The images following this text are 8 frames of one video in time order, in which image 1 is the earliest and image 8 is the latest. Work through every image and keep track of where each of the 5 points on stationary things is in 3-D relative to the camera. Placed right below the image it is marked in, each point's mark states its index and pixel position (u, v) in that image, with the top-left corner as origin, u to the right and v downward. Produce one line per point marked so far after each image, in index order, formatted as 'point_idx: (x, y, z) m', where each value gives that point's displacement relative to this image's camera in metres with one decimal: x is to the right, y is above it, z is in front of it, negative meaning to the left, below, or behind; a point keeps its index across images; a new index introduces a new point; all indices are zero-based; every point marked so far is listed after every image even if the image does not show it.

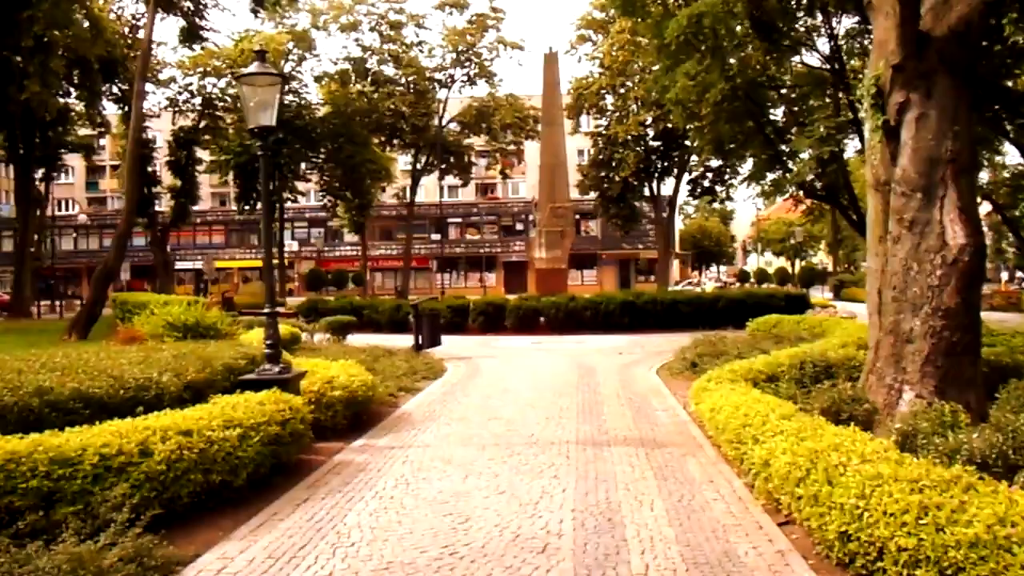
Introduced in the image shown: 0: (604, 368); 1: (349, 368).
0: (+1.4, -1.2, +15.3) m
1: (-1.8, -0.9, +11.1) m
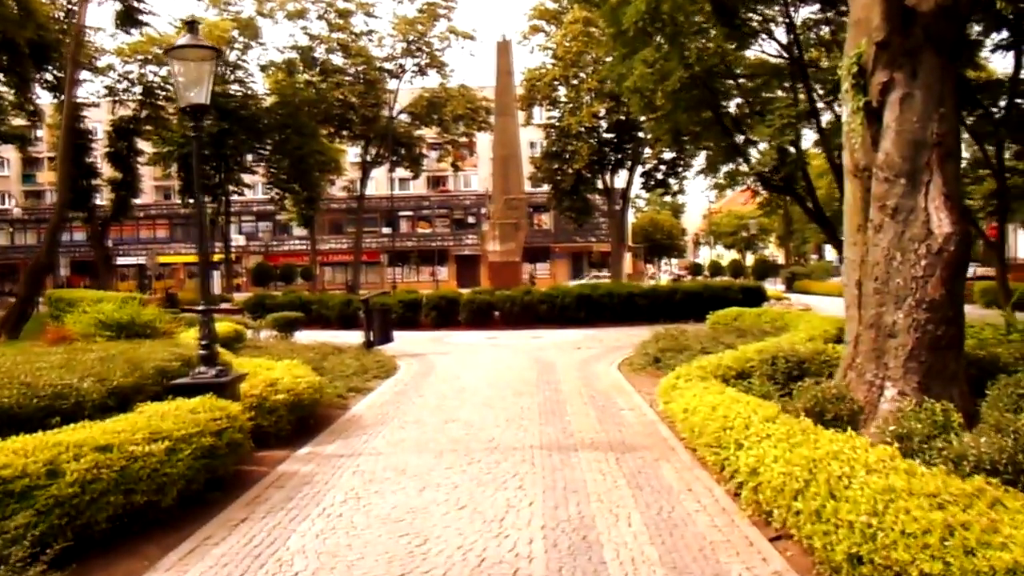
0: (+0.8, -1.1, +14.8) m
1: (-2.2, -0.8, +10.4) m
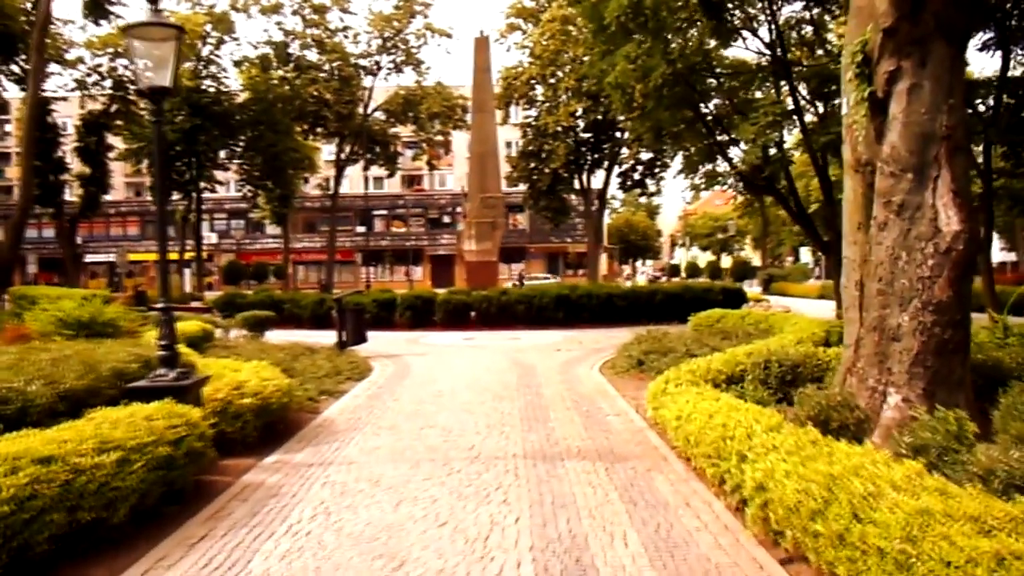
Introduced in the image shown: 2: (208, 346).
0: (+0.5, -1.1, +14.3) m
1: (-2.4, -0.8, +9.8) m
2: (-4.9, -1.0, +16.3) m
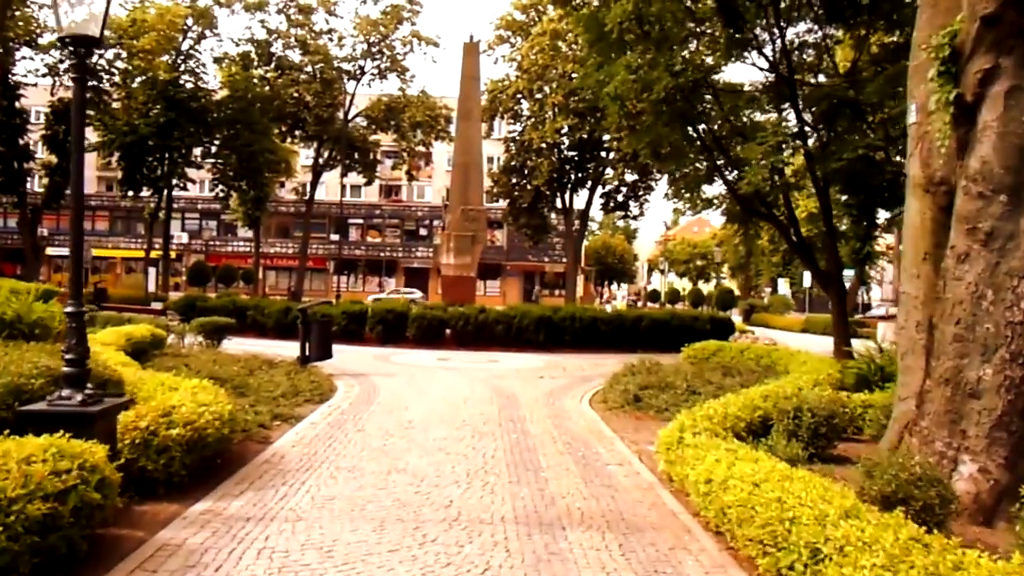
0: (+0.2, -1.4, +12.8) m
1: (-2.5, -0.8, +8.3) m
2: (-5.2, -1.0, +14.7) m
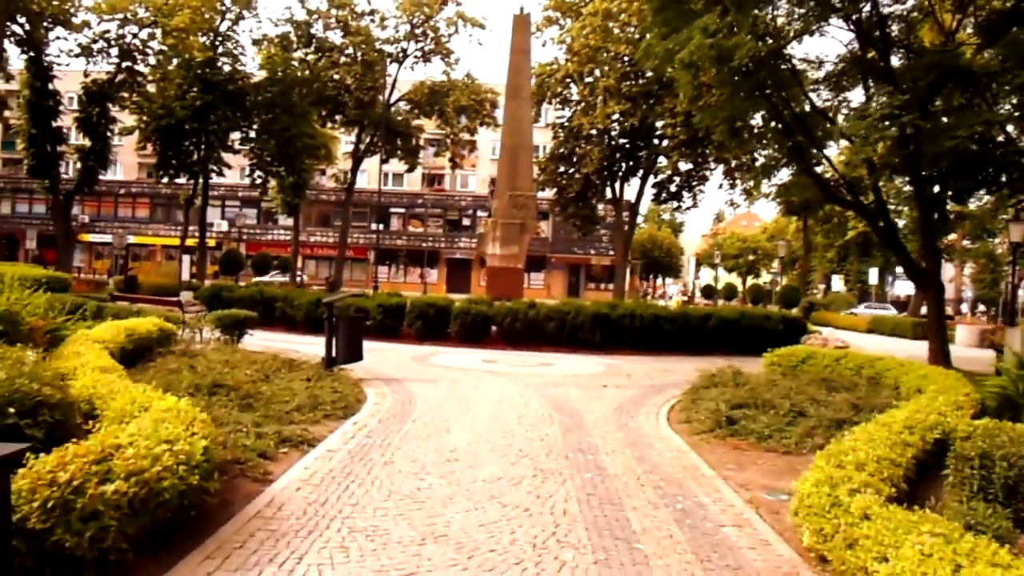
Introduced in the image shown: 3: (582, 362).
0: (+0.9, -1.3, +10.6) m
1: (-2.0, -0.8, +6.2) m
2: (-4.5, -0.9, +12.7) m
3: (+1.2, -1.2, +16.8) m
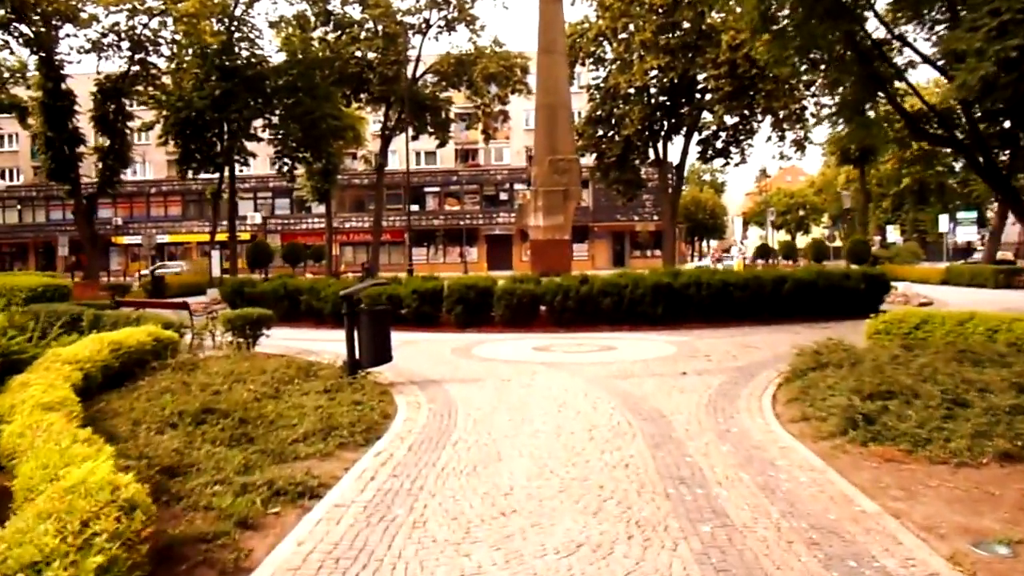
0: (+1.4, -1.1, +8.4) m
1: (-1.7, -0.8, +4.1) m
2: (-3.8, -0.9, +10.7) m
3: (+2.0, -0.8, +14.5) m
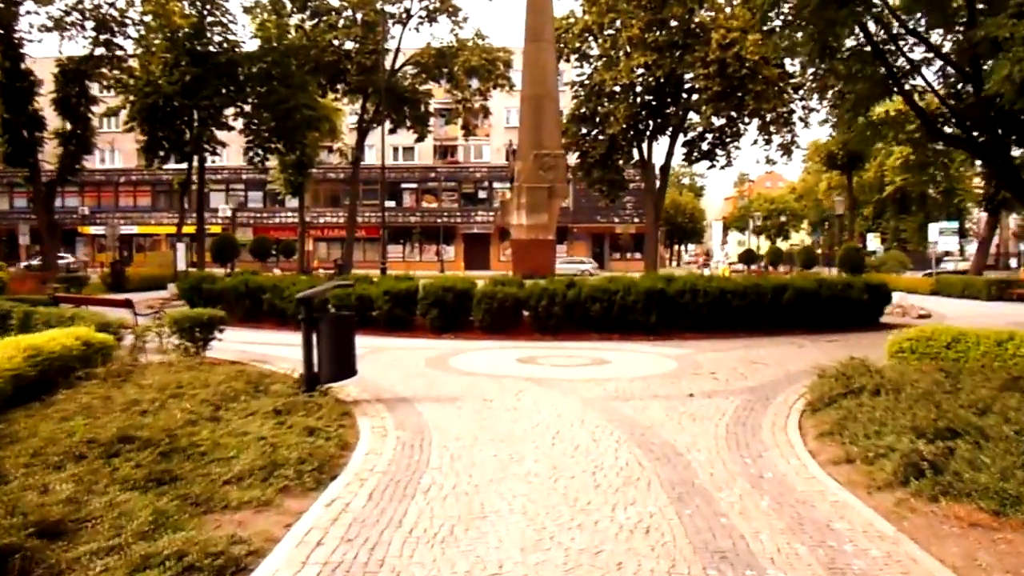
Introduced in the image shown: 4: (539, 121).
0: (+1.3, -1.2, +6.9) m
1: (-1.7, -0.8, +2.6) m
2: (-4.0, -0.9, +9.1) m
3: (+1.7, -0.9, +13.1) m
4: (+0.5, +3.0, +17.8) m
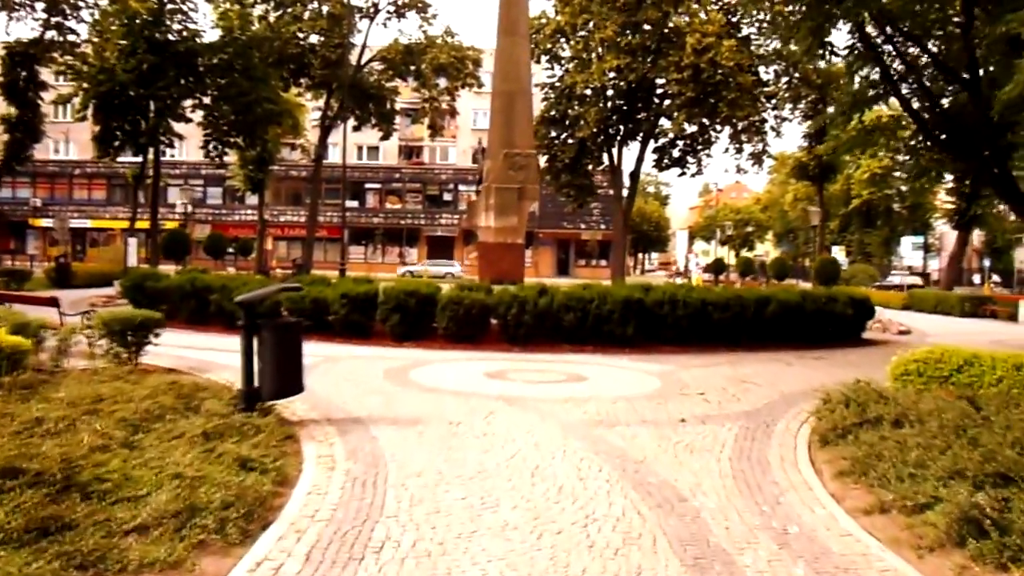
0: (+1.2, -1.2, +5.8) m
1: (-1.7, -0.8, +1.4) m
2: (-4.2, -0.9, +7.8) m
3: (+1.3, -1.0, +12.0) m
4: (0.0, +2.9, +16.7) m
